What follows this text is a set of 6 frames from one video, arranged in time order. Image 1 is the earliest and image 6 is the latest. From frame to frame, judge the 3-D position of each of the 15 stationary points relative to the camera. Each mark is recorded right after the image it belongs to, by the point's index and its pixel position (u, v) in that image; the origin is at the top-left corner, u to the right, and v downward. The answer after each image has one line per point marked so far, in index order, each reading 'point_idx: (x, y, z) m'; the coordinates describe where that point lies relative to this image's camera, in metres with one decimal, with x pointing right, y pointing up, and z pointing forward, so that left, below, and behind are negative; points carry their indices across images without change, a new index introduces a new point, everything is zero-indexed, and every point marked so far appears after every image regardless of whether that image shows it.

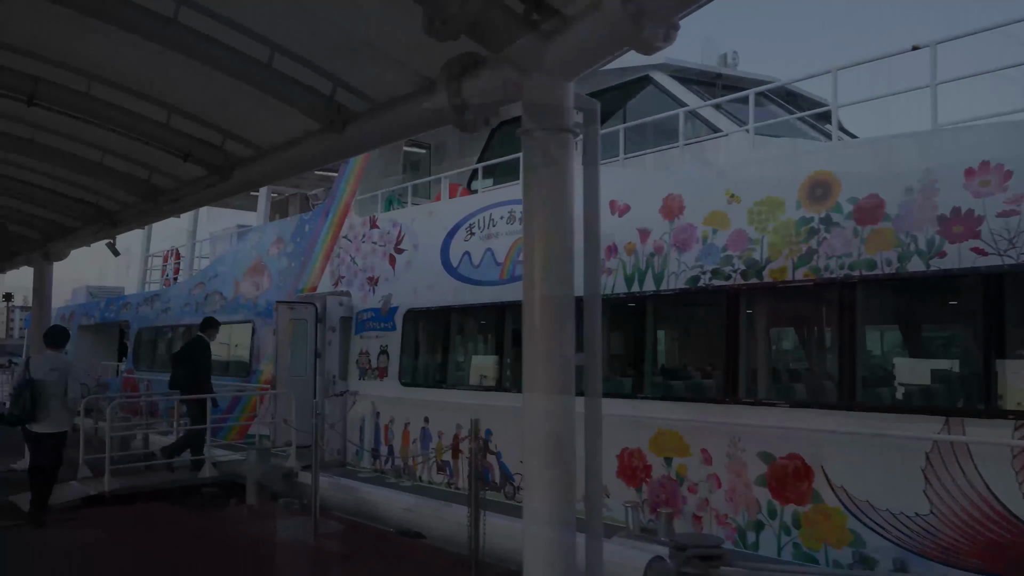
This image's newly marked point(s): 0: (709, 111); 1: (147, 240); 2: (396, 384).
0: (+2.1, +1.9, +8.1) m
1: (-7.6, +1.0, +15.9) m
2: (-1.3, -1.1, +8.8) m
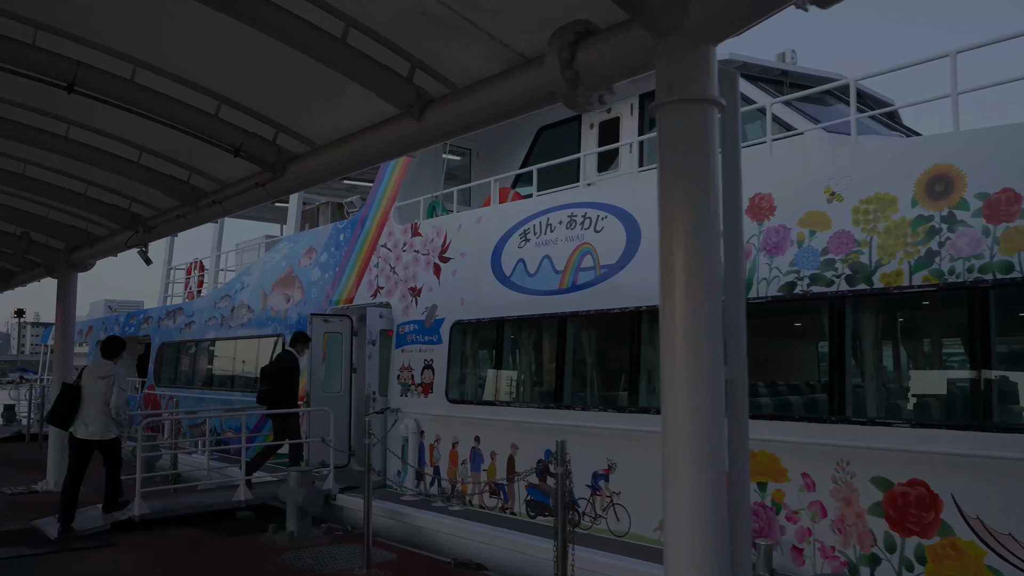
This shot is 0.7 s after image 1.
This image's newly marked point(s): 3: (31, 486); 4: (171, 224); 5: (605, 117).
0: (+2.6, +1.8, +7.5) m
1: (-6.9, +0.7, +15.4) m
2: (-0.8, -1.2, +8.3) m
3: (-6.2, -2.6, +9.9) m
4: (-3.2, +0.6, +7.2) m
5: (+1.1, +2.0, +9.2) m
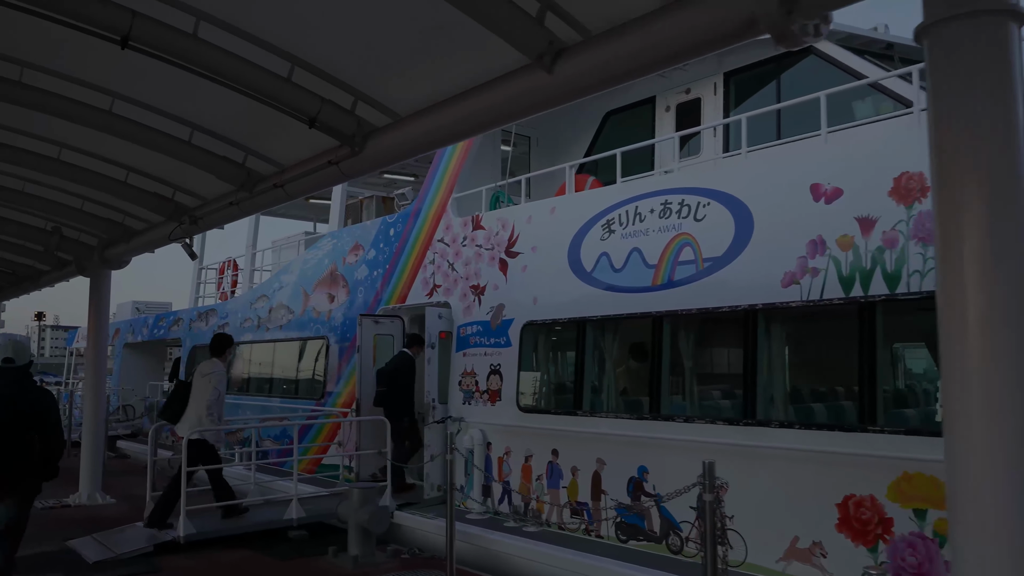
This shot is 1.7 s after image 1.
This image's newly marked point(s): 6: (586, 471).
0: (+3.4, +1.8, +6.7) m
1: (-6.0, +0.7, +14.8) m
2: (0.0, -1.2, +7.5) m
3: (-5.4, -2.6, +9.3) m
4: (-2.5, +0.6, +6.5) m
5: (+1.9, +2.1, +8.4) m
6: (+0.7, -1.6, +6.8) m
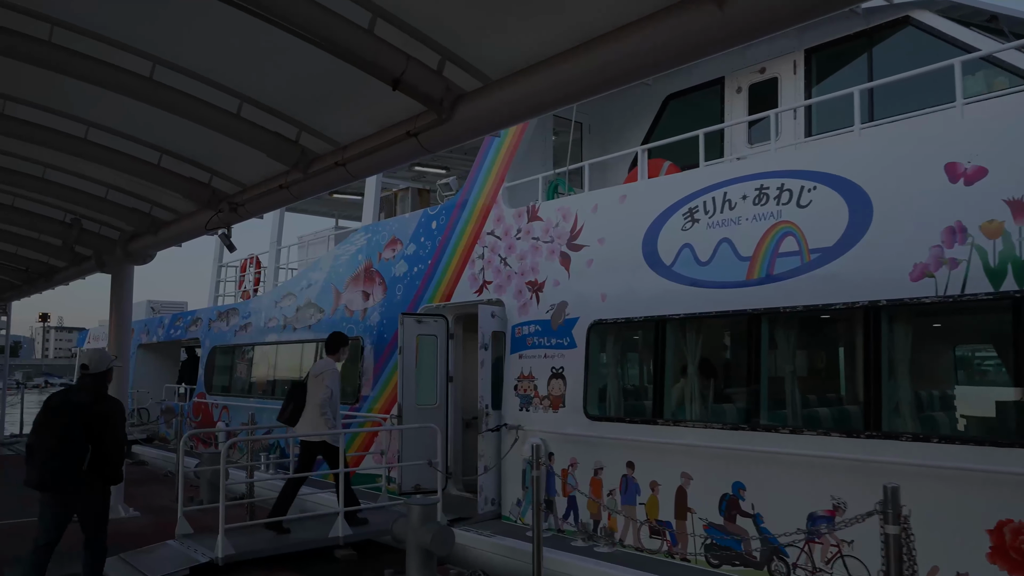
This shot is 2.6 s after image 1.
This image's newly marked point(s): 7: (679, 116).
0: (+4.0, +1.8, +6.1) m
1: (-5.4, +0.7, +14.2) m
2: (+0.6, -1.2, +6.9) m
3: (-4.8, -2.5, +8.6) m
4: (-1.9, +0.7, +5.8) m
5: (+2.5, +2.1, +7.7) m
6: (+1.2, -1.6, +6.1) m
7: (+1.8, +1.9, +8.4) m
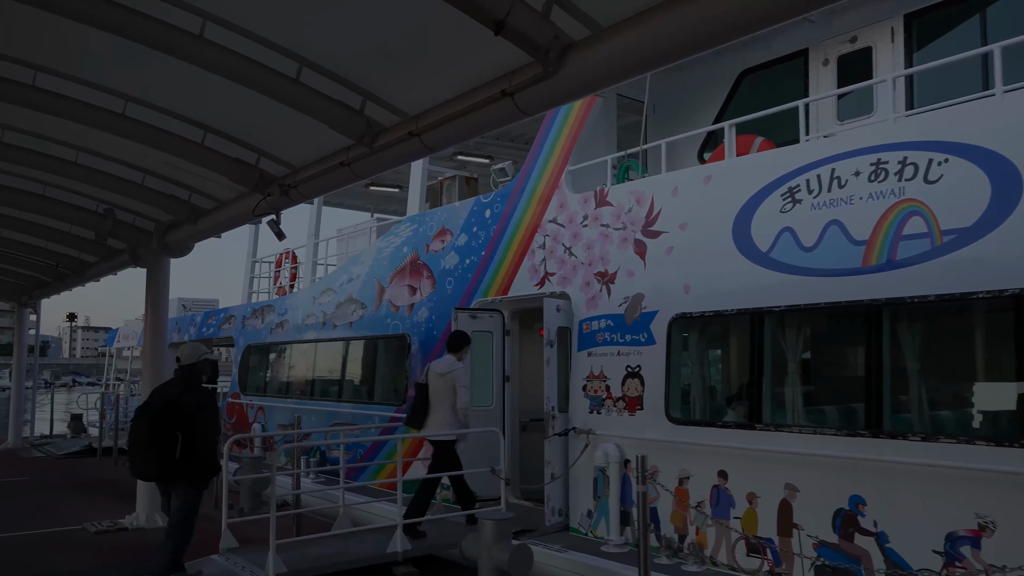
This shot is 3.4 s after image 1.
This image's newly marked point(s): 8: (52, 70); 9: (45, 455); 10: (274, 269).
0: (+4.5, +1.9, +5.3) m
1: (-4.6, +0.8, +13.7) m
2: (+1.2, -1.1, +6.2) m
3: (-4.2, -2.5, +8.1) m
4: (-1.3, +0.7, +5.2) m
5: (+3.1, +2.2, +7.0) m
6: (+1.8, -1.5, +5.4) m
7: (+2.5, +2.0, +7.7) m
8: (-2.9, +1.4, +4.8) m
9: (-8.6, -3.1, +14.1) m
10: (-4.1, +0.3, +13.3) m
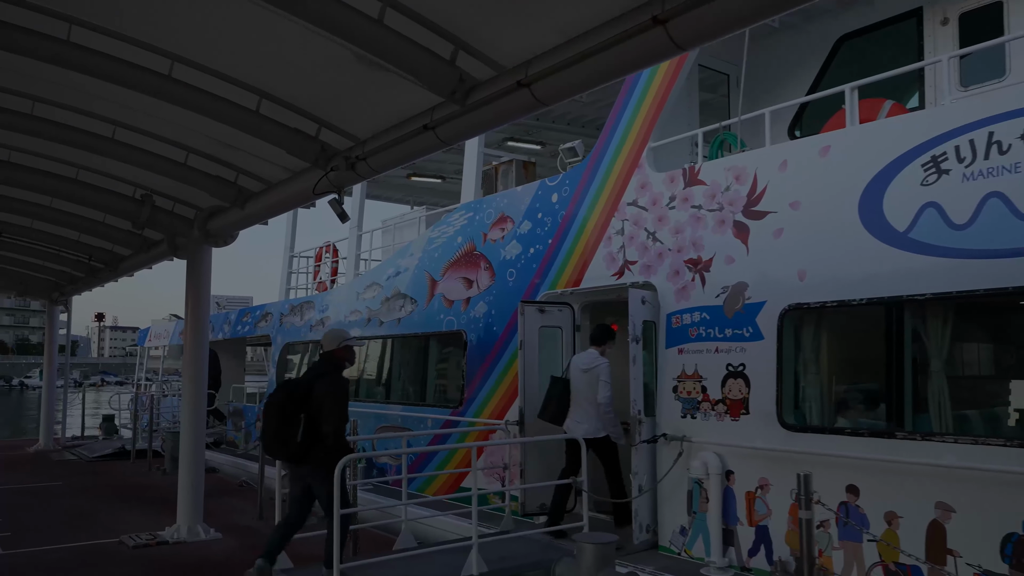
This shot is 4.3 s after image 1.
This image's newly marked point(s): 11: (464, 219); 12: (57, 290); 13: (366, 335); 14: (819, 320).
0: (+5.1, +2.0, +4.5) m
1: (-3.8, +0.9, +13.1) m
2: (+1.8, -1.0, +5.5) m
3: (-3.5, -2.4, +7.5) m
4: (-0.7, +0.8, +4.5) m
5: (+3.7, +2.3, +6.2) m
6: (+2.4, -1.4, +4.7) m
7: (+3.1, +2.1, +6.9) m
8: (-2.3, +1.4, +4.1) m
9: (-7.7, -3.0, +13.7) m
10: (-3.3, +0.4, +12.6) m
11: (-0.6, +0.8, +8.8) m
12: (-7.9, 0.0, +13.4) m
13: (-2.0, -0.6, +10.4) m
14: (+2.1, -0.2, +5.3) m
